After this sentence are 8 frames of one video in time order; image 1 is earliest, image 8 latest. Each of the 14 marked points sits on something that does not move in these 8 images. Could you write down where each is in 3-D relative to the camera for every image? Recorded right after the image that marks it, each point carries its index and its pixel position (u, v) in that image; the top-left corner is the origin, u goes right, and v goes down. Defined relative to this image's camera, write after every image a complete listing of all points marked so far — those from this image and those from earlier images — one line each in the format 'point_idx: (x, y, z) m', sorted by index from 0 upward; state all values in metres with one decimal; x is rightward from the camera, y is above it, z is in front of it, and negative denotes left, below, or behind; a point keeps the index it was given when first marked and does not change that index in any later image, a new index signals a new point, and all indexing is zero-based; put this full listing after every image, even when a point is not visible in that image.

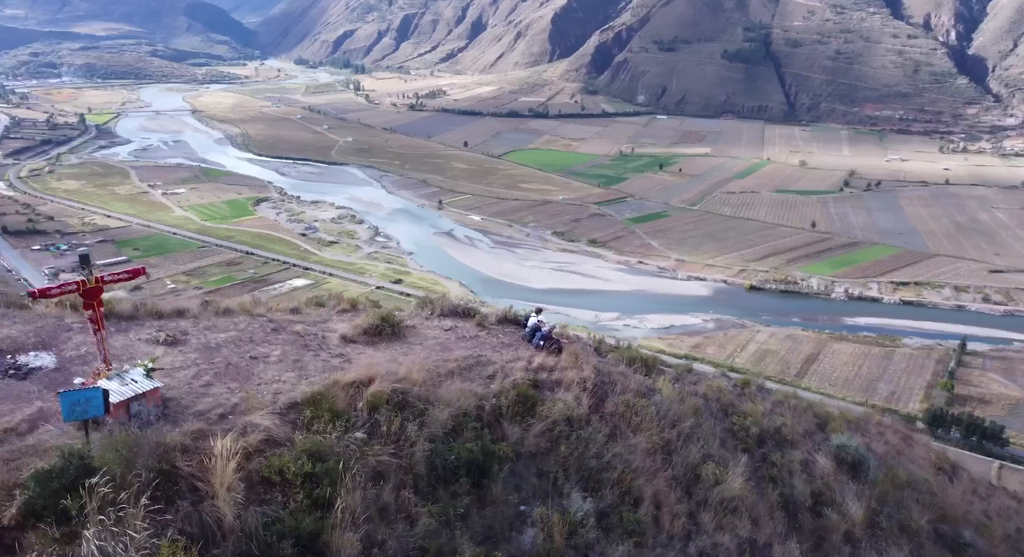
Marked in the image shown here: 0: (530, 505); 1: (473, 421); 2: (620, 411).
0: (+0.1, -1.4, +4.2) m
1: (-0.3, -1.0, +4.5) m
2: (+0.8, -1.0, +5.1) m
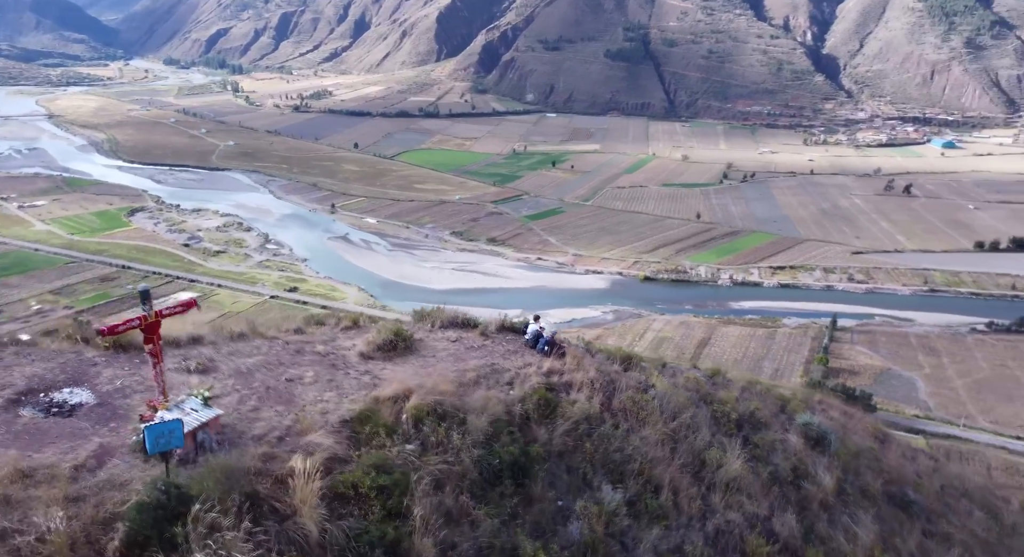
0: (+0.4, -1.5, +4.6) m
1: (0.0, -1.1, +4.9) m
2: (+1.0, -1.1, +5.6) m
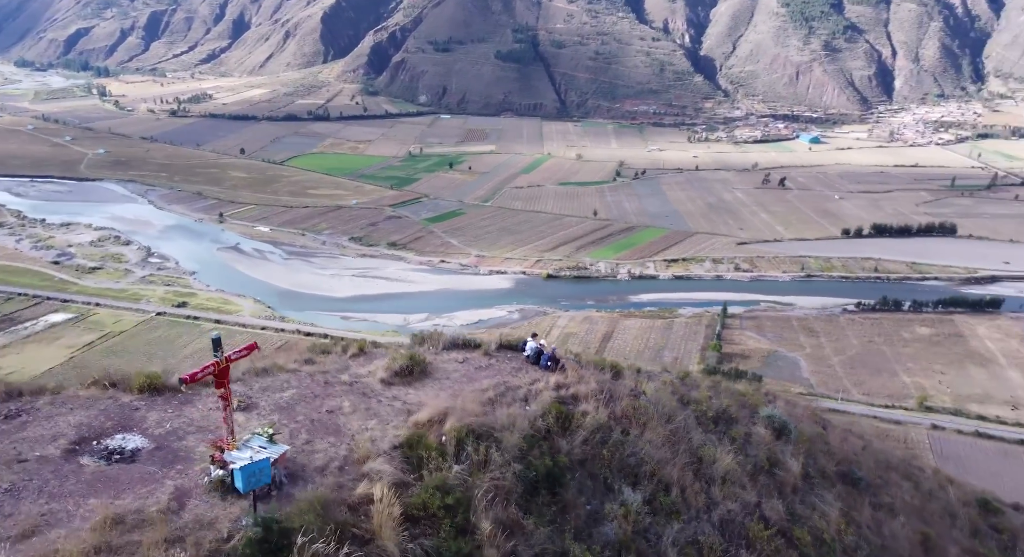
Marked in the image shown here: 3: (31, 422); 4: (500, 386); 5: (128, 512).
0: (+0.6, -1.7, +5.1) m
1: (+0.2, -1.3, +5.3) m
2: (+1.1, -1.2, +6.2) m
3: (-3.3, -1.0, +4.7) m
4: (-0.1, -1.0, +6.2) m
5: (-2.2, -1.4, +3.9) m
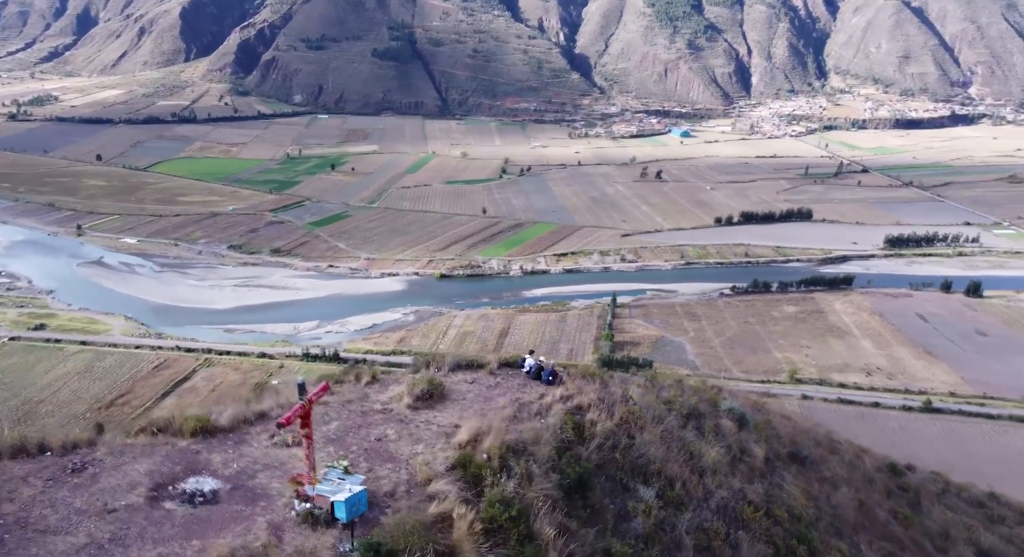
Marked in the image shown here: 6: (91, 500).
0: (+0.9, -2.0, +5.9) m
1: (+0.4, -1.5, +6.0) m
2: (+1.2, -1.5, +7.0) m
3: (-3.0, -1.4, +4.9) m
4: (0.0, -1.3, +6.8) m
5: (-1.7, -1.7, +4.2) m
6: (-2.9, -1.5, +4.5) m
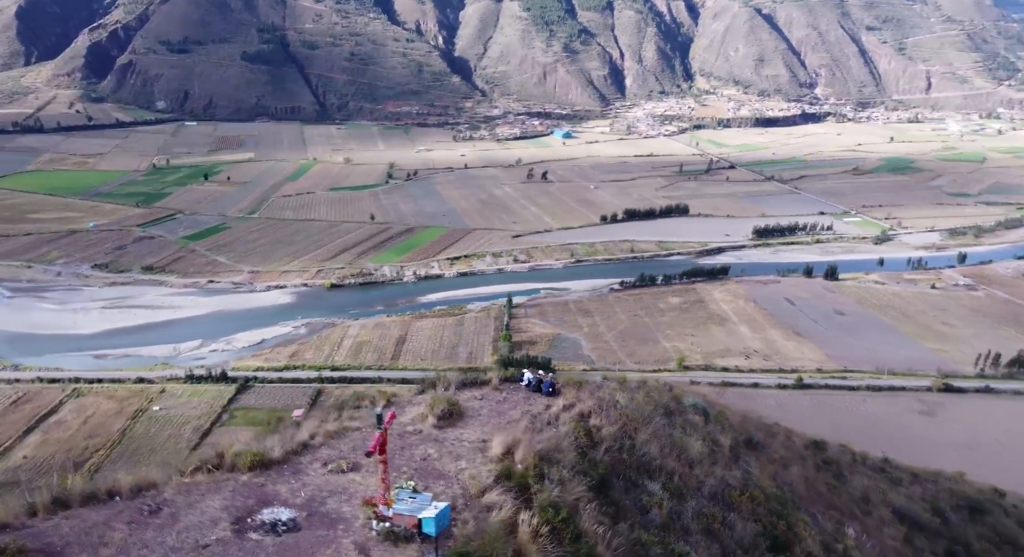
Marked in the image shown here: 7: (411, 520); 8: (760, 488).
0: (+1.2, -2.2, +6.6) m
1: (+0.7, -1.8, +6.7) m
2: (+1.3, -1.7, +7.8) m
3: (-2.5, -1.8, +5.1) m
4: (+0.2, -1.5, +7.4) m
5: (-1.2, -2.0, +4.6) m
6: (-2.4, -1.9, +4.8) m
7: (-0.8, -1.8, +5.0) m
8: (+3.1, -2.6, +8.3) m
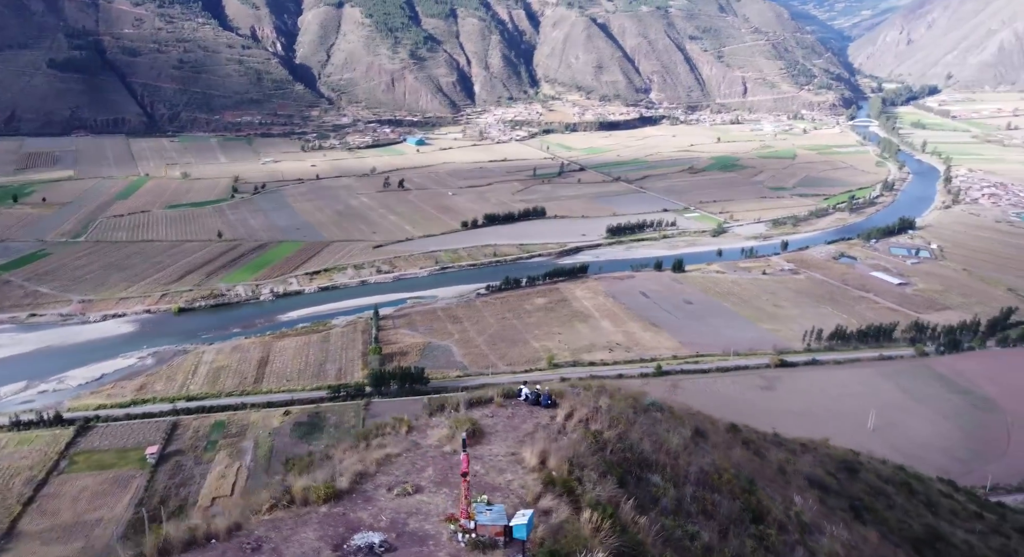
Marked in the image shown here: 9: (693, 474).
0: (+1.5, -2.4, +7.7) m
1: (+1.0, -2.0, +7.6) m
2: (+1.4, -1.9, +8.8) m
3: (-1.9, -2.2, +5.5) m
4: (+0.3, -1.8, +8.2) m
5: (-0.5, -2.4, +5.3) m
6: (-1.7, -2.3, +5.2) m
7: (-0.2, -2.1, +5.7) m
8: (+3.1, -2.8, +9.6) m
9: (+2.4, -2.5, +8.7) m
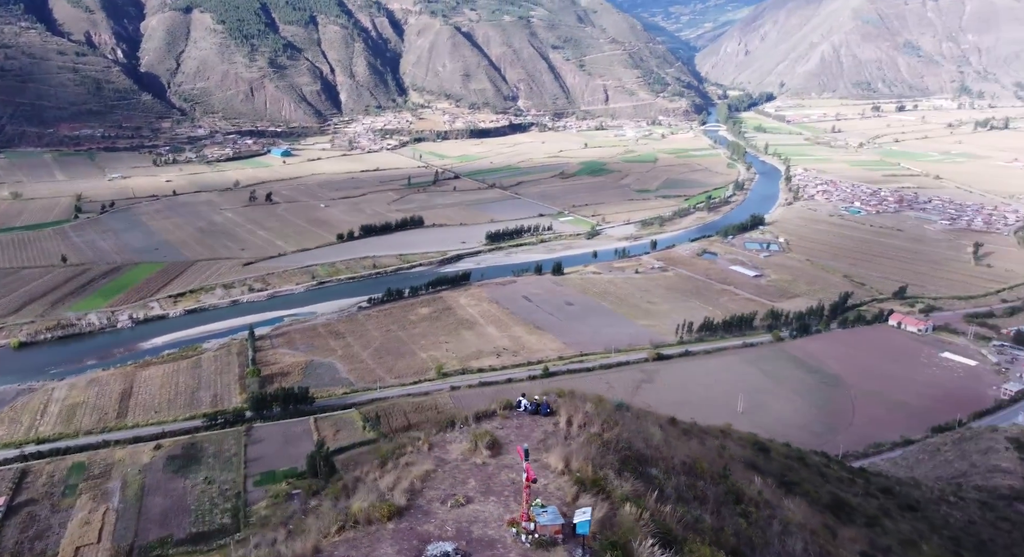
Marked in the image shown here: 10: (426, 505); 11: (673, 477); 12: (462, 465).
0: (+1.8, -2.6, +8.6) m
1: (+1.2, -2.3, +8.5) m
2: (+1.4, -2.1, +9.7) m
3: (-1.3, -2.5, +5.9) m
4: (+0.5, -2.1, +8.9) m
5: (+0.1, -2.6, +5.9) m
6: (-1.0, -2.6, +5.7) m
7: (+0.4, -2.4, +6.4) m
8: (+3.0, -2.9, +10.8) m
9: (+2.5, -2.7, +9.7) m
10: (-0.9, -2.3, +6.9) m
11: (+2.3, -2.7, +9.2) m
12: (-0.6, -2.2, +7.8) m
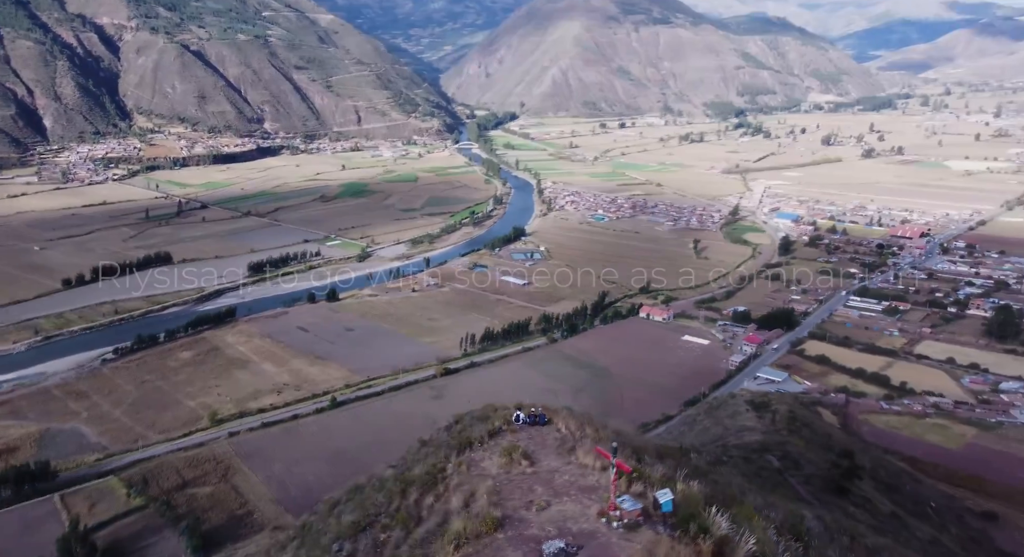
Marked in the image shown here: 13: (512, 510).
0: (+2.1, -2.8, +10.0) m
1: (+1.6, -2.5, +9.7) m
2: (+1.4, -2.4, +11.0) m
3: (0.0, -2.9, +6.5) m
4: (+0.7, -2.4, +10.0) m
5: (+1.3, -2.9, +6.9) m
6: (+0.3, -2.9, +6.4) m
7: (+1.4, -2.6, +7.5) m
8: (+2.7, -3.1, +12.4) m
9: (+2.5, -2.9, +11.3) m
10: (0.0, -2.7, +7.6) m
11: (+2.4, -2.9, +10.7) m
12: (0.0, -2.6, +8.6) m
13: (-0.1, -2.7, +7.7) m
